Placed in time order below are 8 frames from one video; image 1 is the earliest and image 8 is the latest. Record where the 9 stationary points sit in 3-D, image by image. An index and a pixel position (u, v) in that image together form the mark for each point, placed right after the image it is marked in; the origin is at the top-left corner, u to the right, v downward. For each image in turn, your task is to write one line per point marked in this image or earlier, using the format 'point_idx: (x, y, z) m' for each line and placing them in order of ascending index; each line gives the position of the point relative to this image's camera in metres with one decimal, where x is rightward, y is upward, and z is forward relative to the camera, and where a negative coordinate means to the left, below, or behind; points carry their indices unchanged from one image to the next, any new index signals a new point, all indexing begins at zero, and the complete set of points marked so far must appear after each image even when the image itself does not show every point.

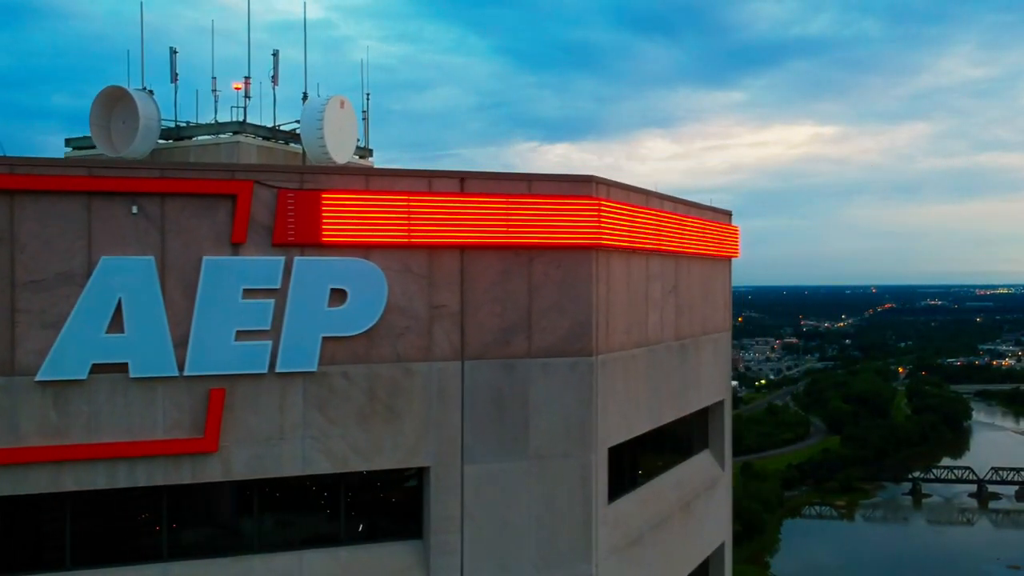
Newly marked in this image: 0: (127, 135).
0: (-6.5, +2.5, +13.9) m
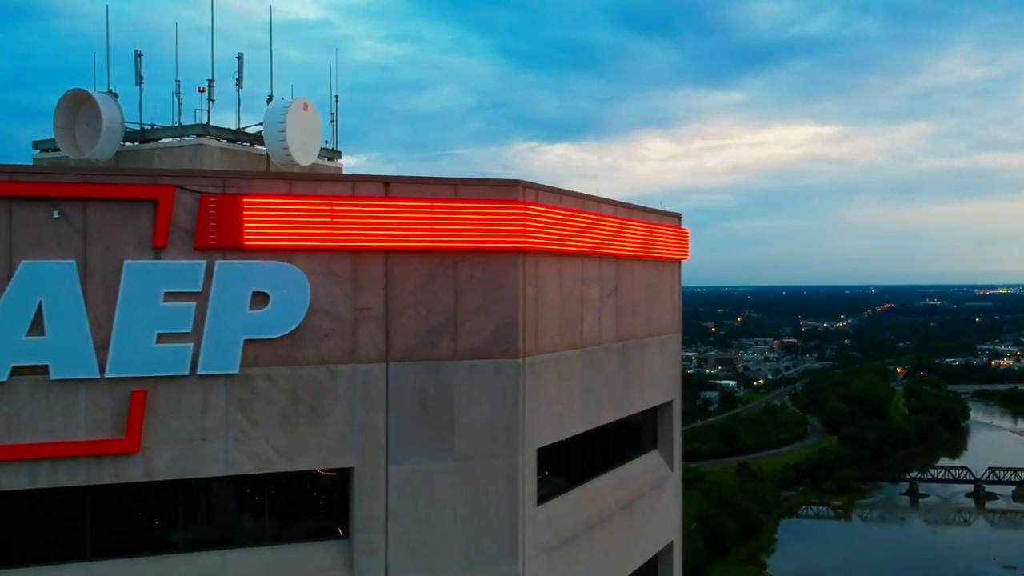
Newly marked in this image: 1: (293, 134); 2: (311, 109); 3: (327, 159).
0: (-7.1, +2.5, +14.0) m
1: (-3.4, +2.4, +12.9) m
2: (-3.2, +2.8, +13.2) m
3: (-3.5, +2.4, +15.3) m
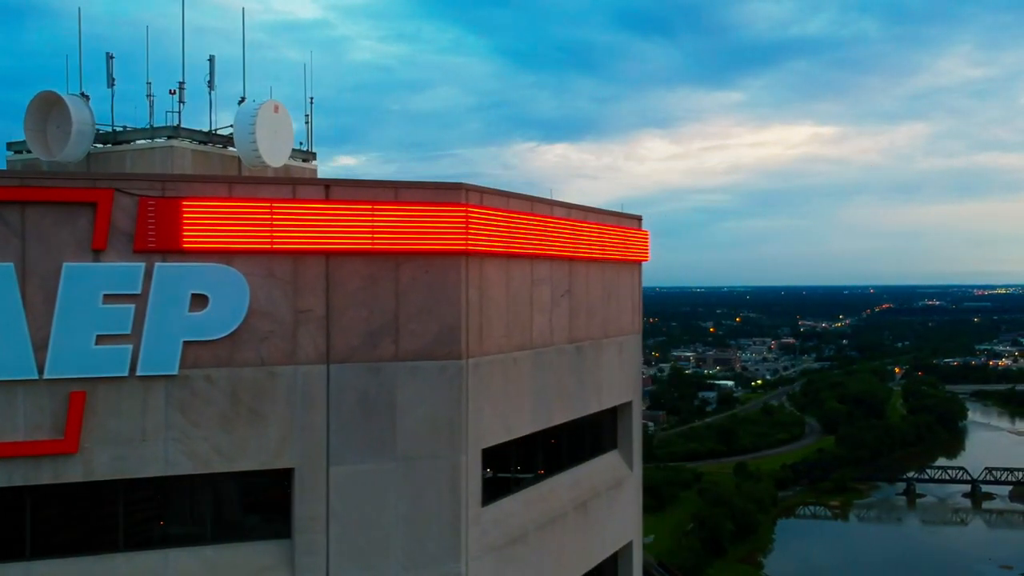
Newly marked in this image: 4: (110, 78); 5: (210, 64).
0: (-7.6, +2.5, +14.0) m
1: (-3.9, +2.3, +13.0) m
2: (-3.7, +2.8, +13.3) m
3: (-3.9, +2.3, +15.4) m
4: (-8.5, +4.4, +17.6) m
5: (-6.3, +4.7, +17.4) m
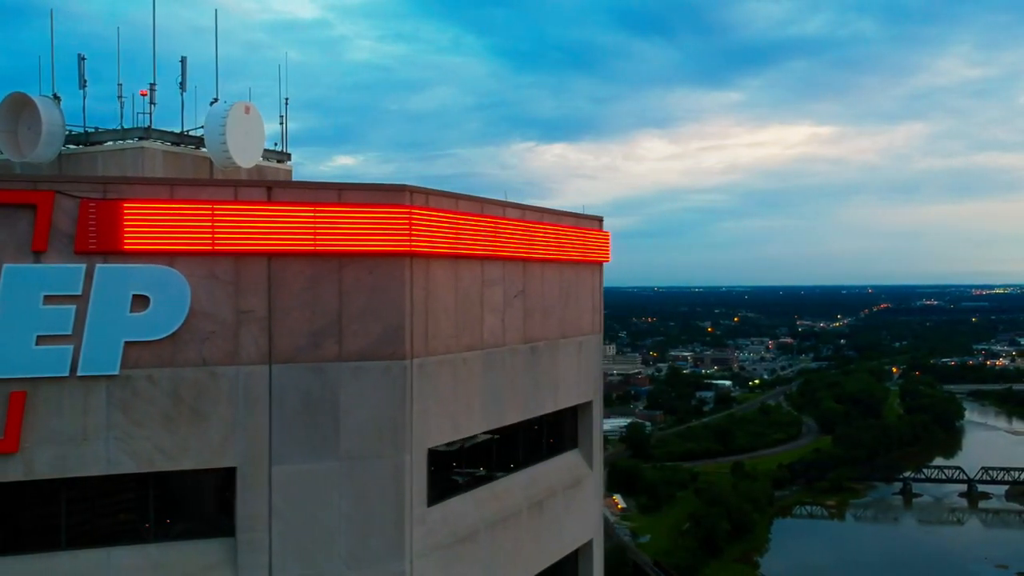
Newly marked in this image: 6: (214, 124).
0: (-8.0, +2.5, +14.1) m
1: (-4.4, +2.3, +13.0) m
2: (-4.1, +2.8, +13.3) m
3: (-4.4, +2.3, +15.4) m
4: (-9.0, +4.4, +17.6) m
5: (-6.8, +4.7, +17.5) m
6: (-4.6, +2.5, +13.0) m
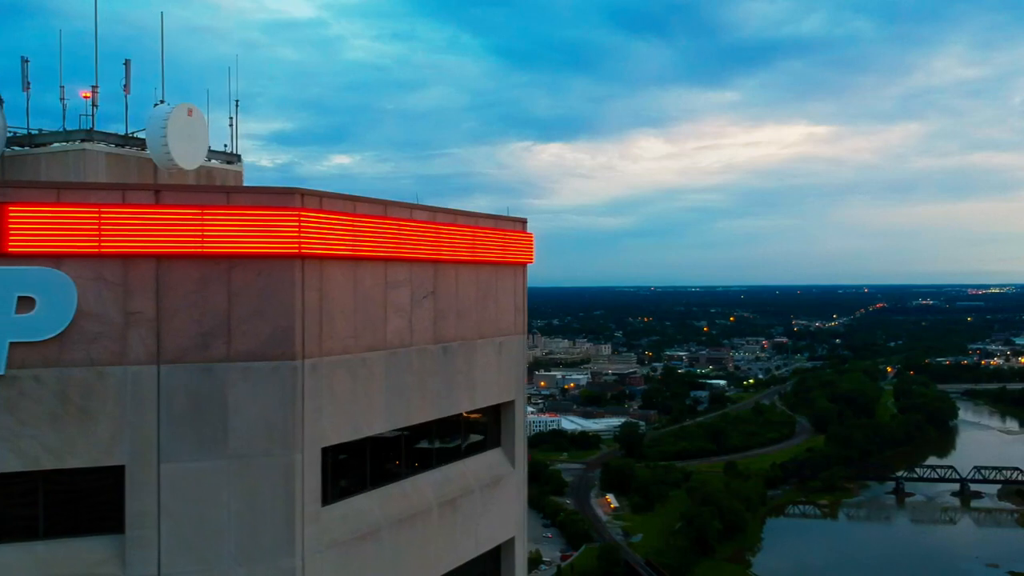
0: (-9.0, +2.5, +14.2) m
1: (-5.3, +2.3, +13.1) m
2: (-5.1, +2.8, +13.5) m
3: (-5.4, +2.3, +15.5) m
4: (-9.9, +4.4, +17.7) m
5: (-7.7, +4.7, +17.6) m
6: (-5.6, +2.5, +13.1) m
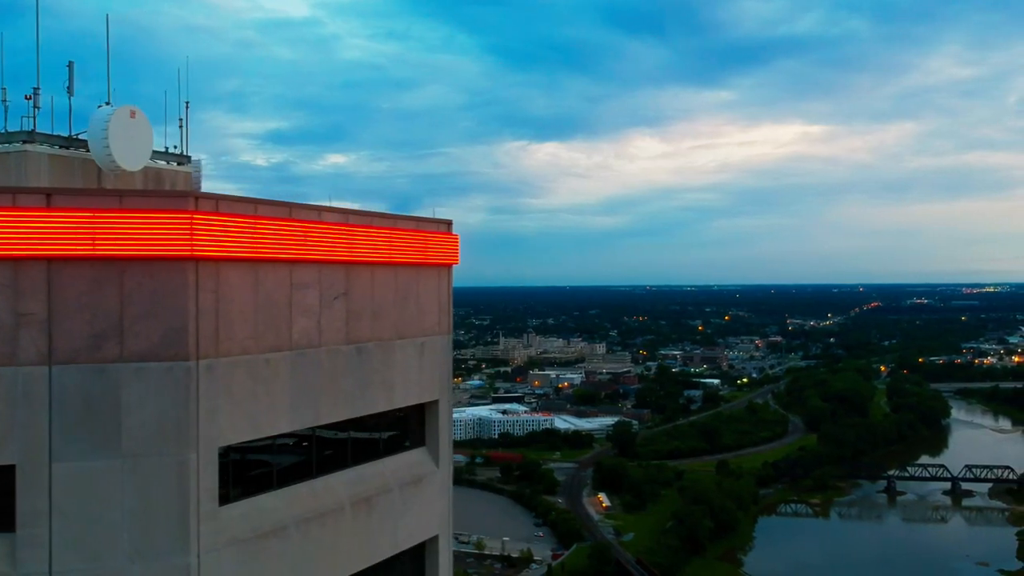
0: (-9.9, +2.5, +14.3) m
1: (-6.3, +2.3, +13.2) m
2: (-6.0, +2.8, +13.6) m
3: (-6.3, +2.3, +15.6) m
4: (-10.9, +4.4, +17.8) m
5: (-8.7, +4.7, +17.7) m
6: (-6.5, +2.5, +13.2) m
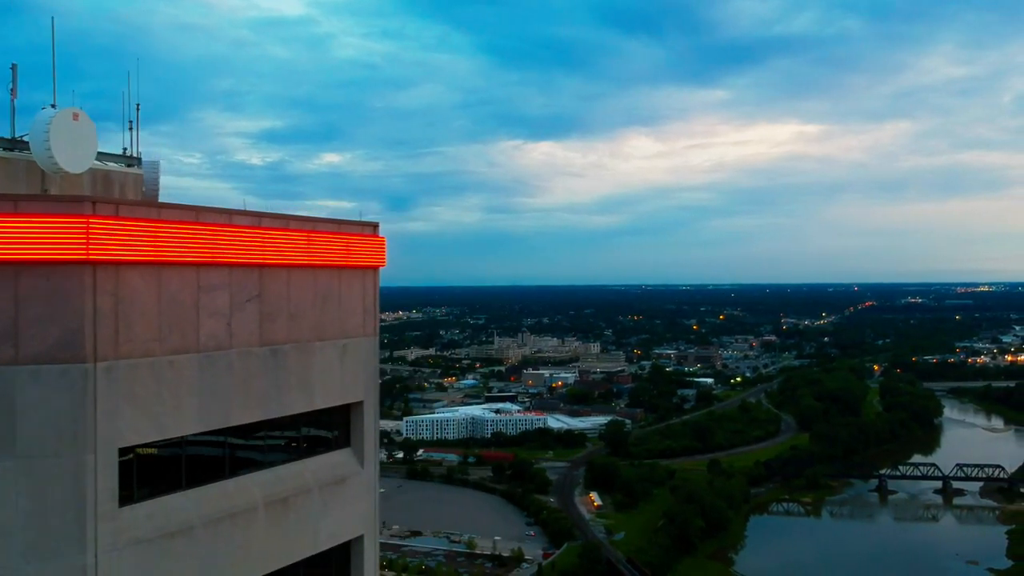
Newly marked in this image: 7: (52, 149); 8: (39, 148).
0: (-10.9, +2.5, +14.4) m
1: (-7.2, +2.3, +13.3) m
2: (-7.0, +2.8, +13.6) m
3: (-7.3, +2.3, +15.7) m
4: (-11.9, +4.4, +17.9) m
5: (-9.7, +4.6, +17.7) m
6: (-7.5, +2.5, +13.2) m
7: (-7.2, +2.2, +13.2) m
8: (-7.5, +2.2, +13.4) m
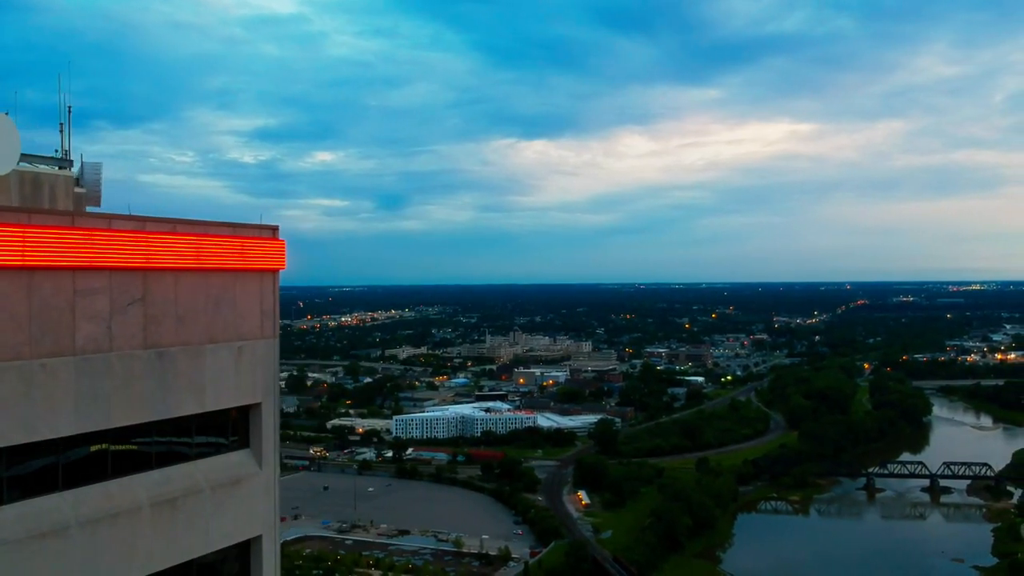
0: (-12.2, +2.4, +14.4) m
1: (-8.5, +2.3, +13.4) m
2: (-8.3, +2.7, +13.7) m
3: (-8.6, +2.3, +15.8) m
4: (-13.2, +4.4, +17.9) m
5: (-11.0, +4.6, +17.8) m
6: (-8.8, +2.4, +13.3) m
7: (-8.6, +2.2, +13.3) m
8: (-8.9, +2.2, +13.5) m
